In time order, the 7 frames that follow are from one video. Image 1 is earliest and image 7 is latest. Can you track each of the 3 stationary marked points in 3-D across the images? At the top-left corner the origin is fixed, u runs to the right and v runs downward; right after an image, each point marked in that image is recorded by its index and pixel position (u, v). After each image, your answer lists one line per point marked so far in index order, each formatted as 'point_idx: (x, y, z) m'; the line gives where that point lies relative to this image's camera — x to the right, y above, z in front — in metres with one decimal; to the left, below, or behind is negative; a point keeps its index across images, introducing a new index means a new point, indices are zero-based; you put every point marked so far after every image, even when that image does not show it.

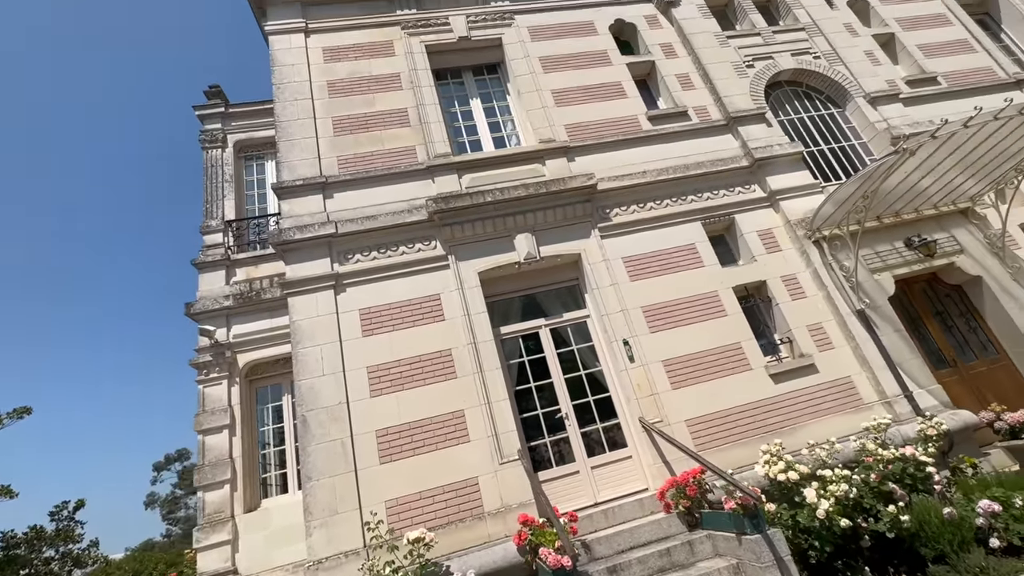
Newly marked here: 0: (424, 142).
0: (-1.3, +2.2, +7.1) m
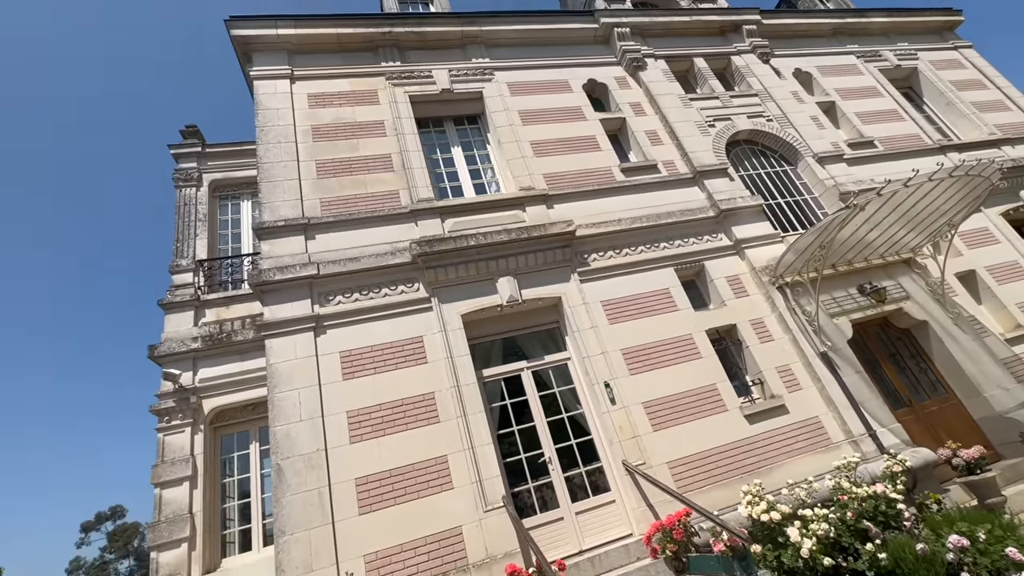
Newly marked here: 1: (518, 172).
0: (-1.6, +1.6, +7.3) m
1: (+0.1, +1.9, +7.8) m
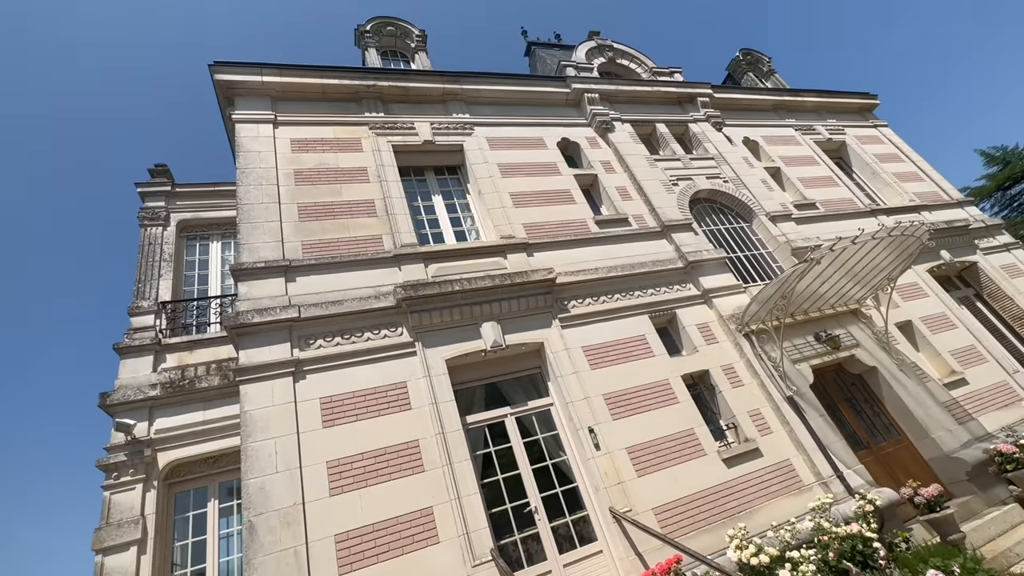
0: (-1.9, +0.9, +7.3) m
1: (-0.2, +1.1, +8.0) m
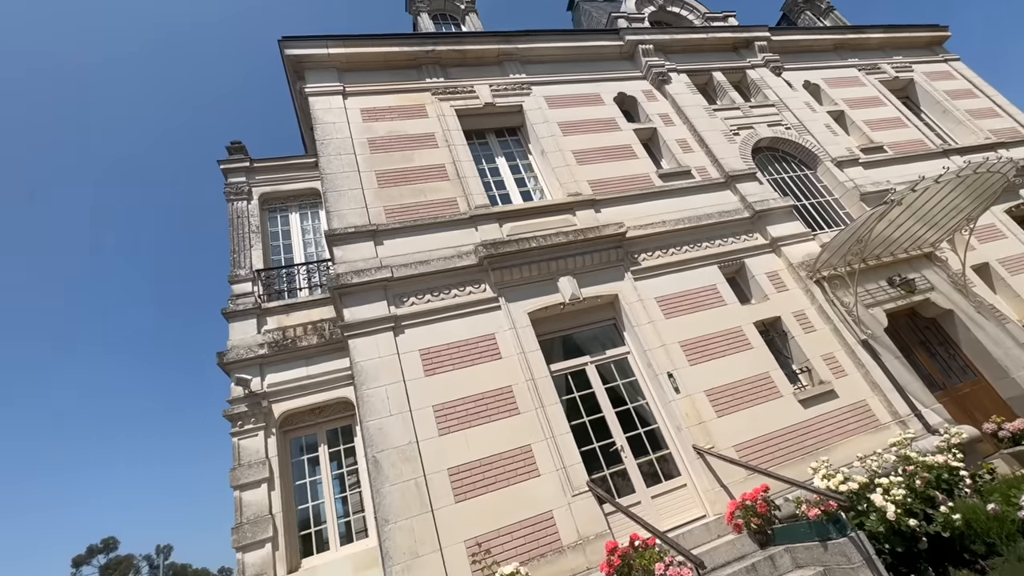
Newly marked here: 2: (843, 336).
0: (-0.8, +1.5, +7.6) m
1: (+0.9, +1.9, +8.2) m
2: (+5.2, -0.7, +7.3) m
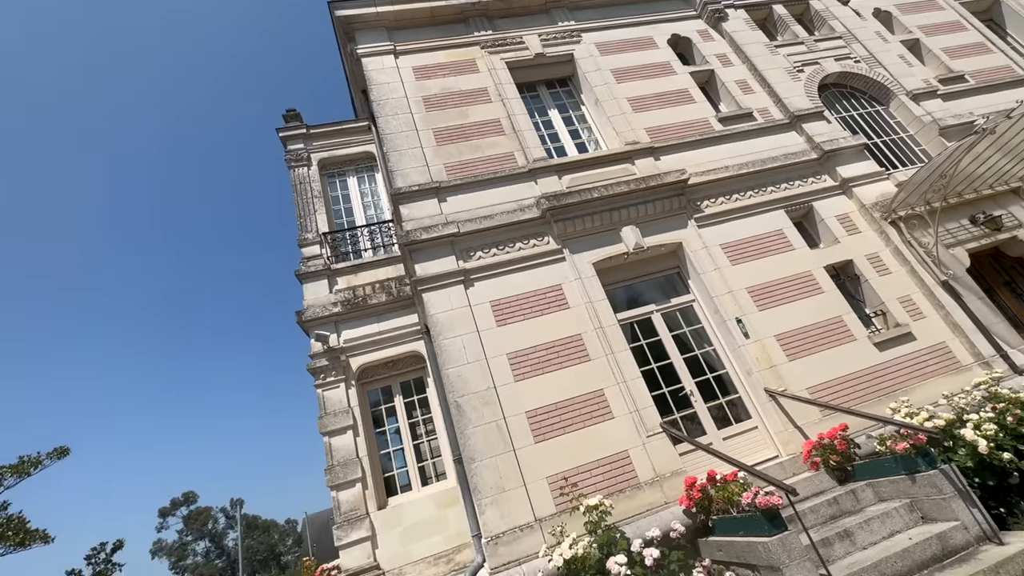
0: (+0.1, +2.3, +7.6) m
1: (+1.9, +2.7, +8.0) m
2: (+6.1, +0.2, +7.0) m
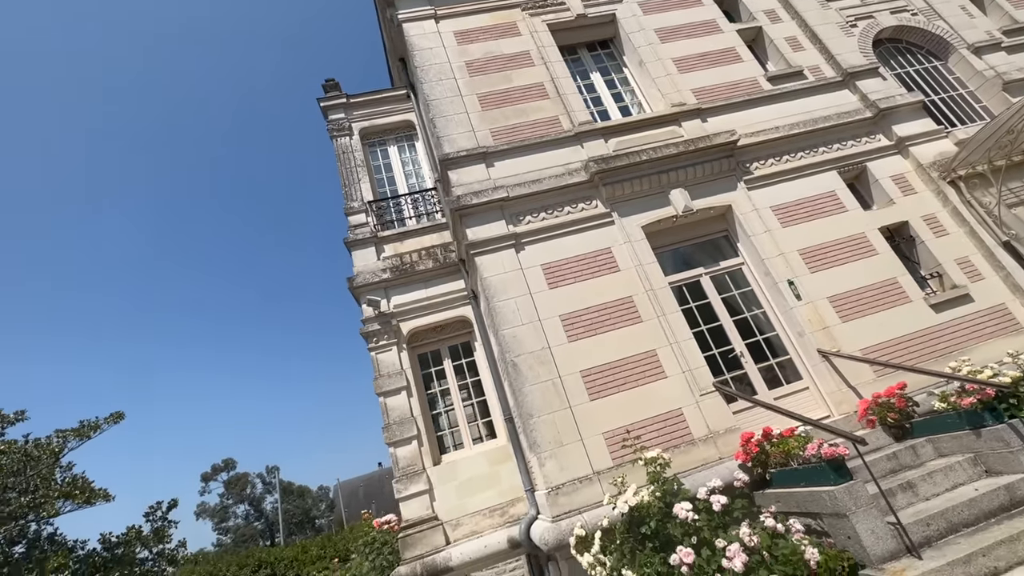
0: (+0.9, +2.8, +7.5) m
1: (+2.6, +3.3, +7.9) m
2: (+6.8, +0.7, +6.8) m
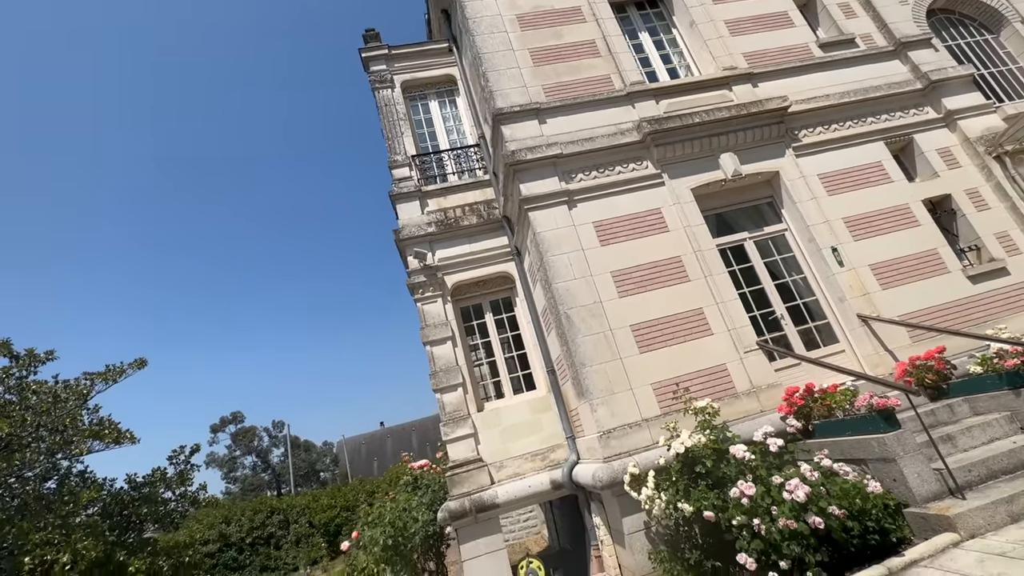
0: (+1.7, +3.5, +7.5) m
1: (+3.4, +3.9, +7.8) m
2: (+7.6, +1.1, +7.0) m
